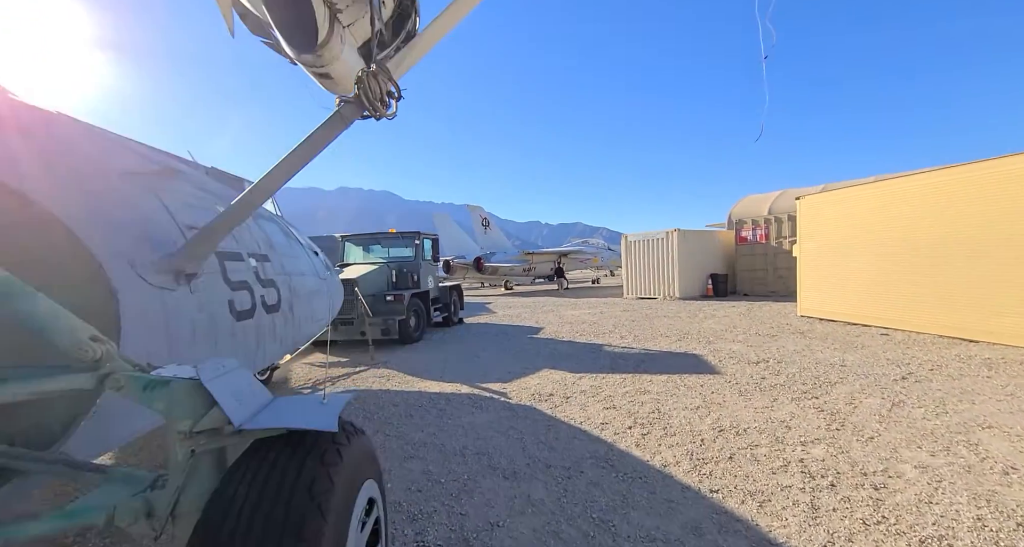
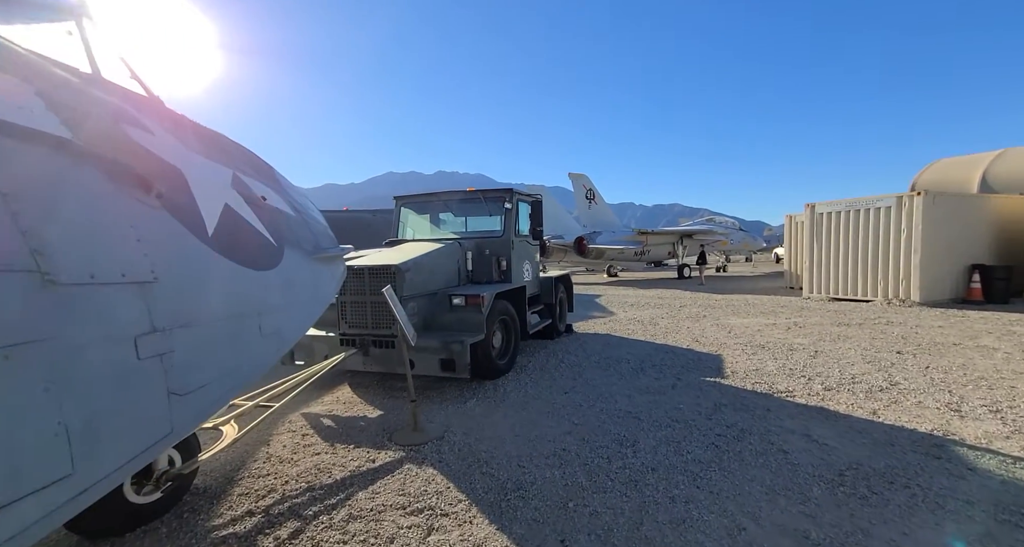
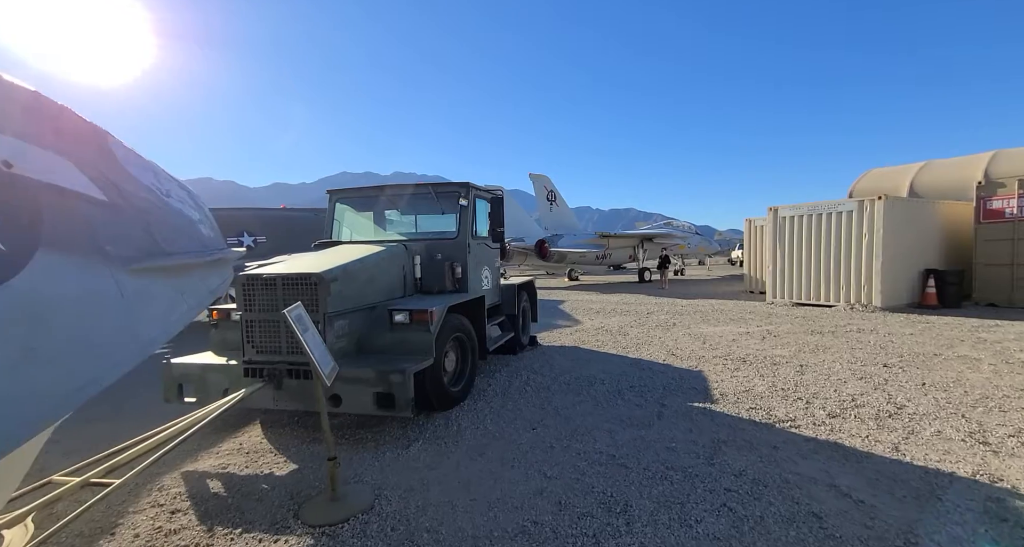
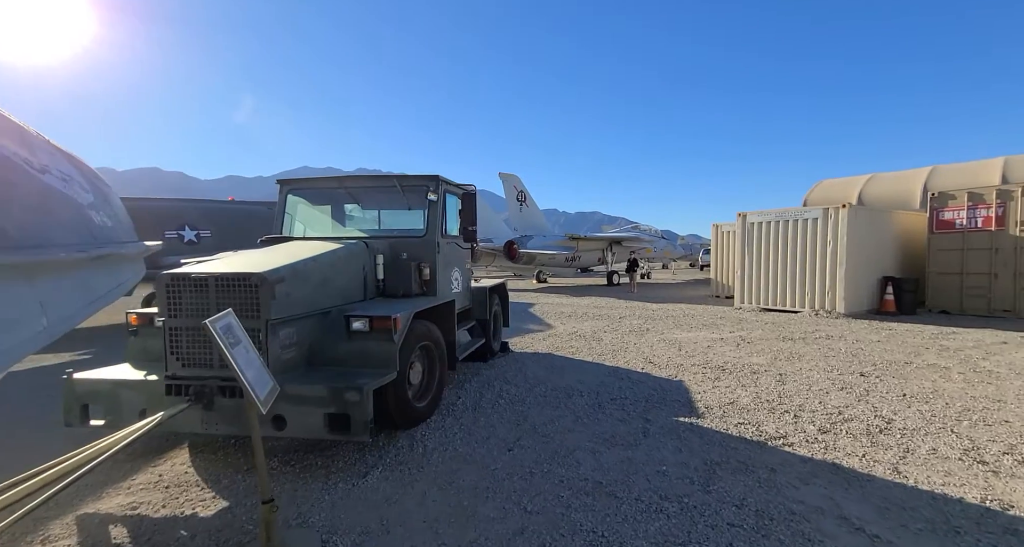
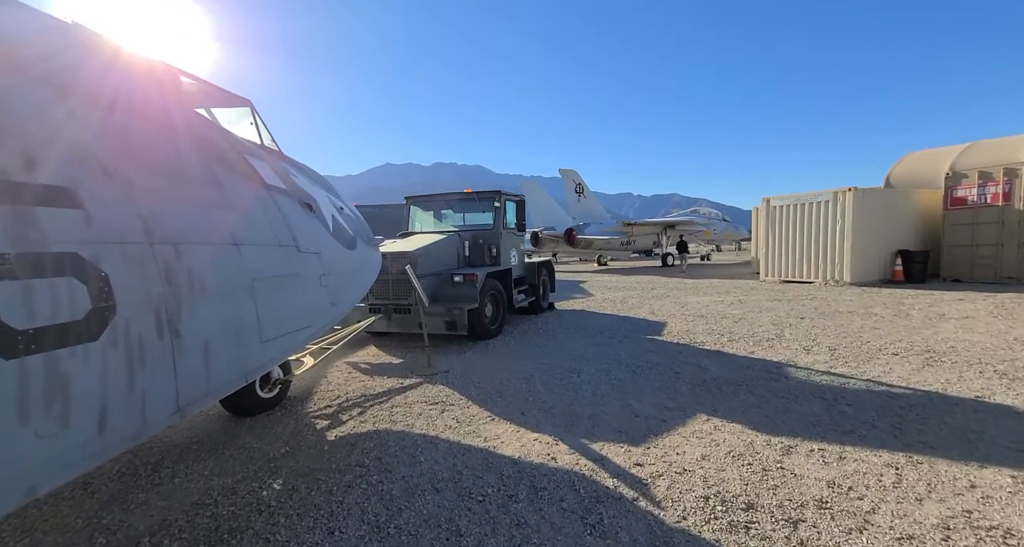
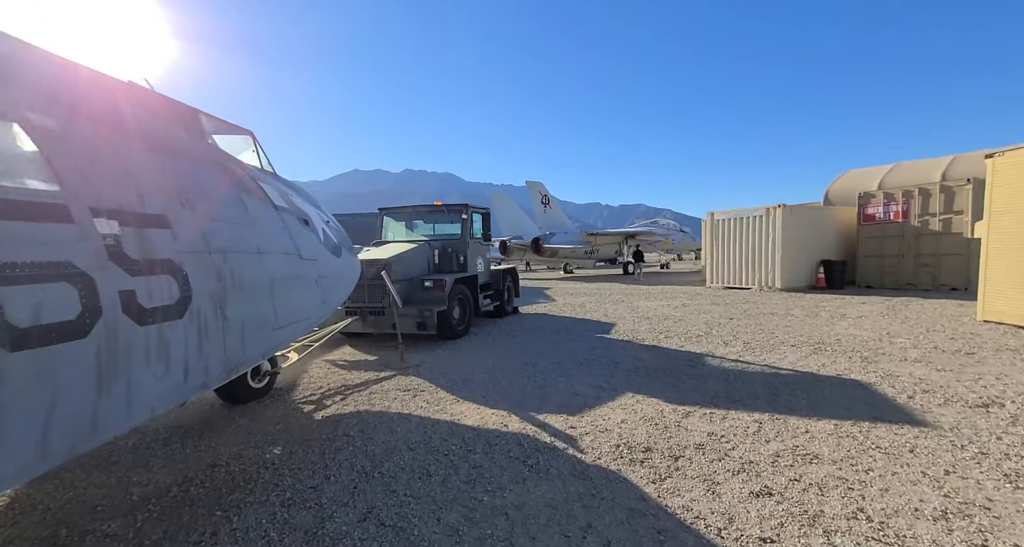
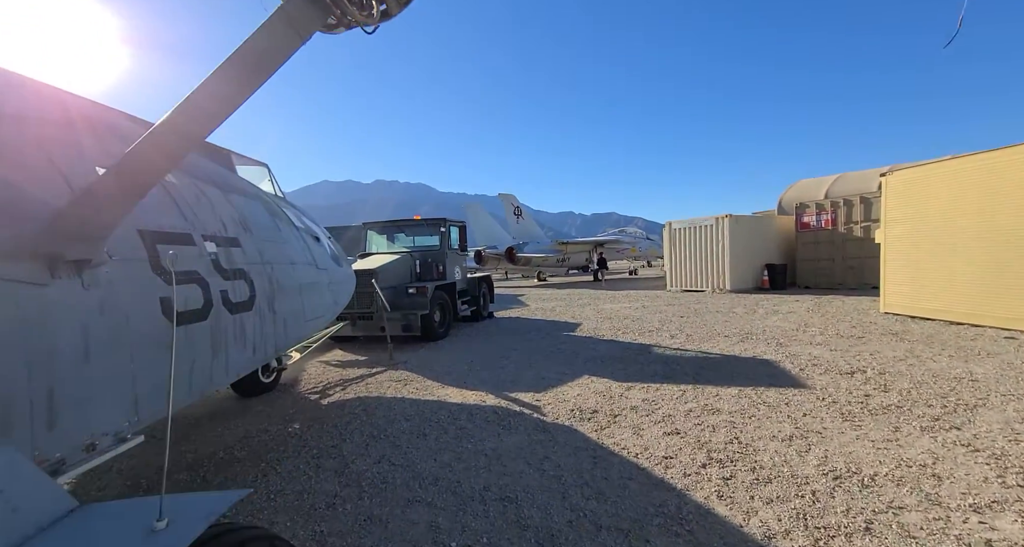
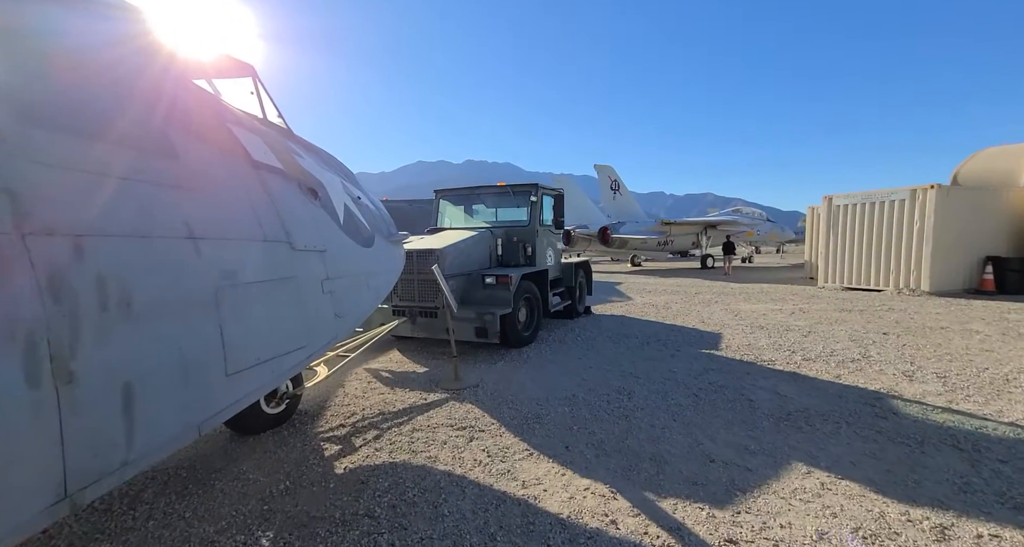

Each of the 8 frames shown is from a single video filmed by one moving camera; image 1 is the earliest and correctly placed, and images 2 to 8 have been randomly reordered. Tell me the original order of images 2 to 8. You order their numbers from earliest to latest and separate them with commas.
7, 6, 5, 8, 2, 3, 4
